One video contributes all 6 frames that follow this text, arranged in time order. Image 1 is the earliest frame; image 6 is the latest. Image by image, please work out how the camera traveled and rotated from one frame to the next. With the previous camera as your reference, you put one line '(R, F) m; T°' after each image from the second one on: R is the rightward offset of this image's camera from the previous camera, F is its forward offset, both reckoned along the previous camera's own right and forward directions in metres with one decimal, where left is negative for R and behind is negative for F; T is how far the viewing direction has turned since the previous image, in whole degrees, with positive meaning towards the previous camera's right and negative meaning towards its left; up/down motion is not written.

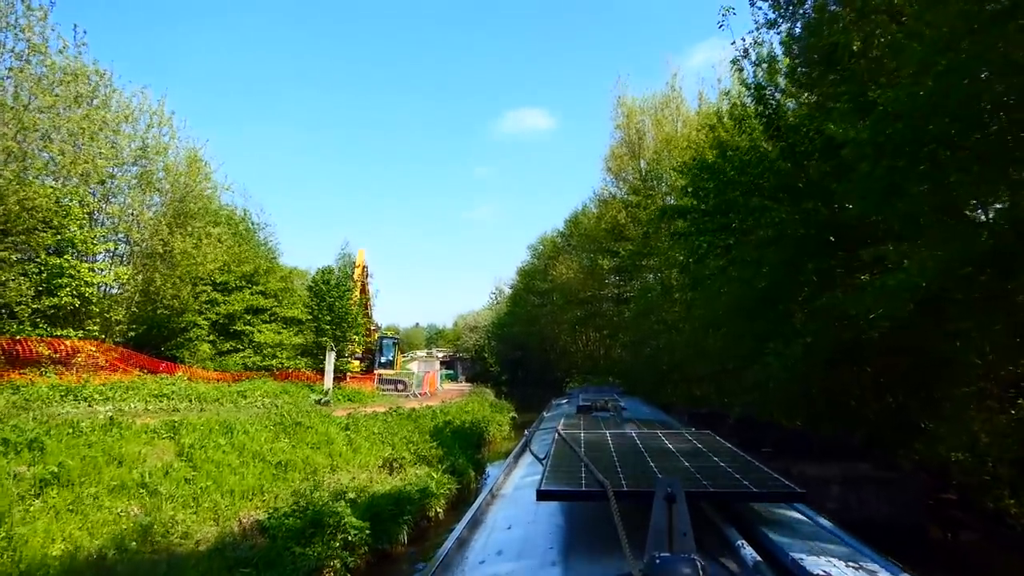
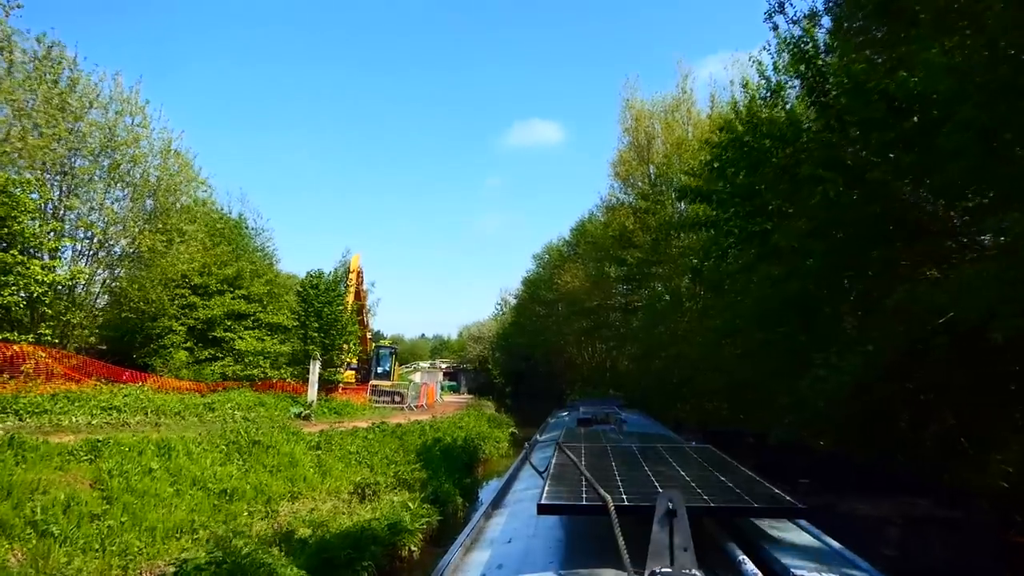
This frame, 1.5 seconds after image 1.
(+0.2, +1.4) m; -1°
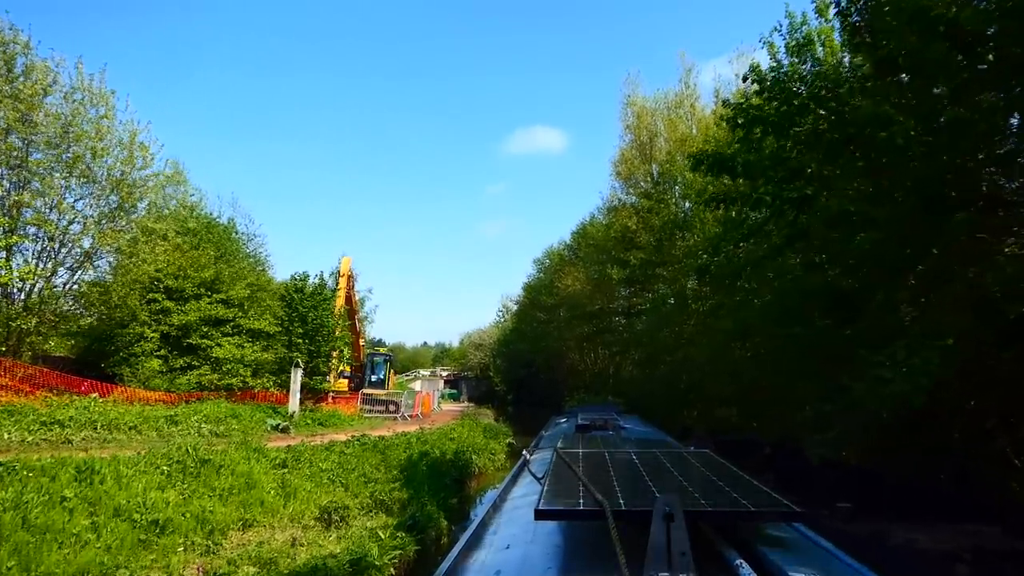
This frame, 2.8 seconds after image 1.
(+0.2, +1.2) m; 0°
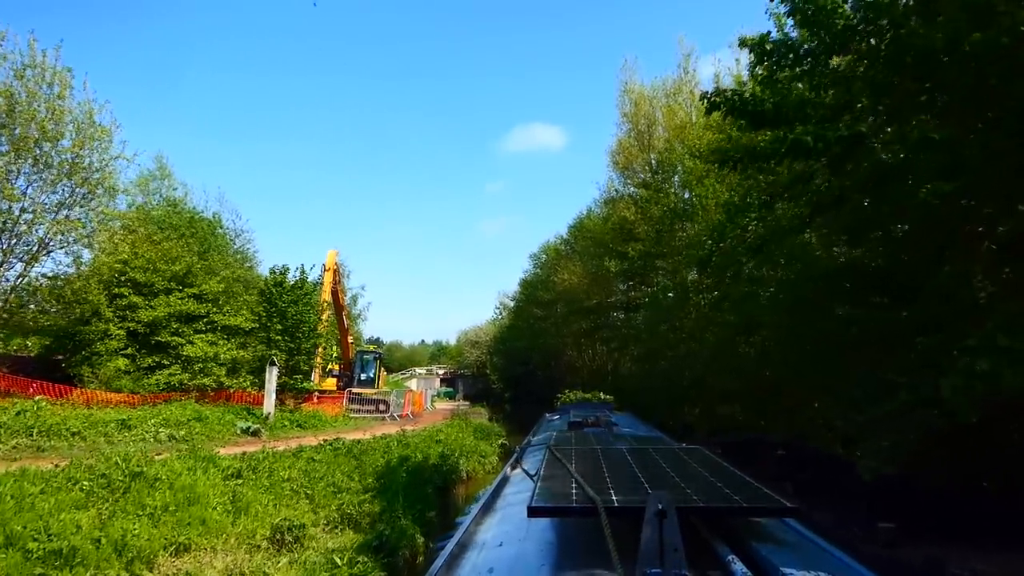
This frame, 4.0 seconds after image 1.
(+0.2, +1.1) m; 0°
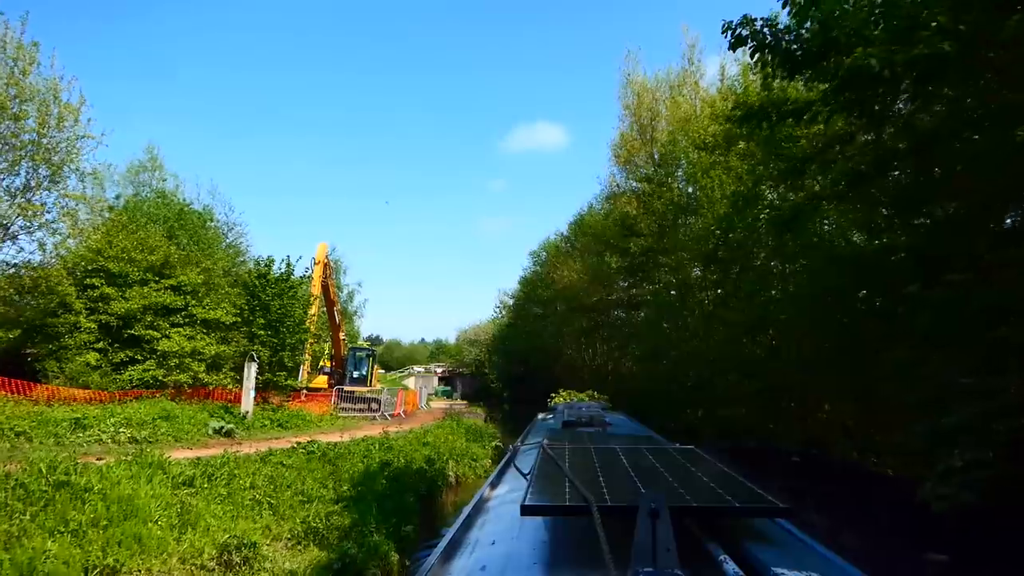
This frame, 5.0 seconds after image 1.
(+0.1, +0.9) m; 0°
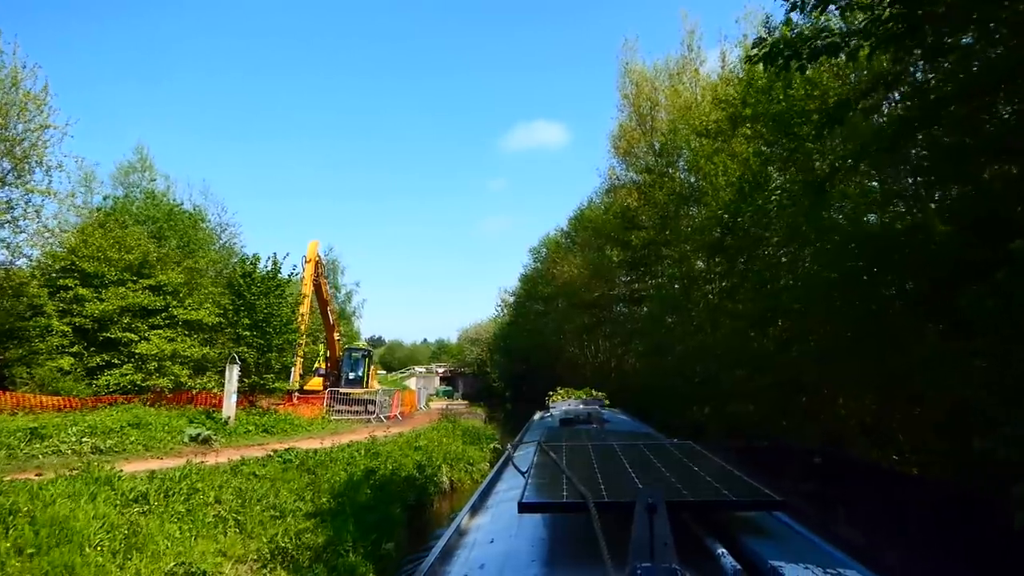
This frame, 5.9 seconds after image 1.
(+0.1, +0.8) m; 0°
